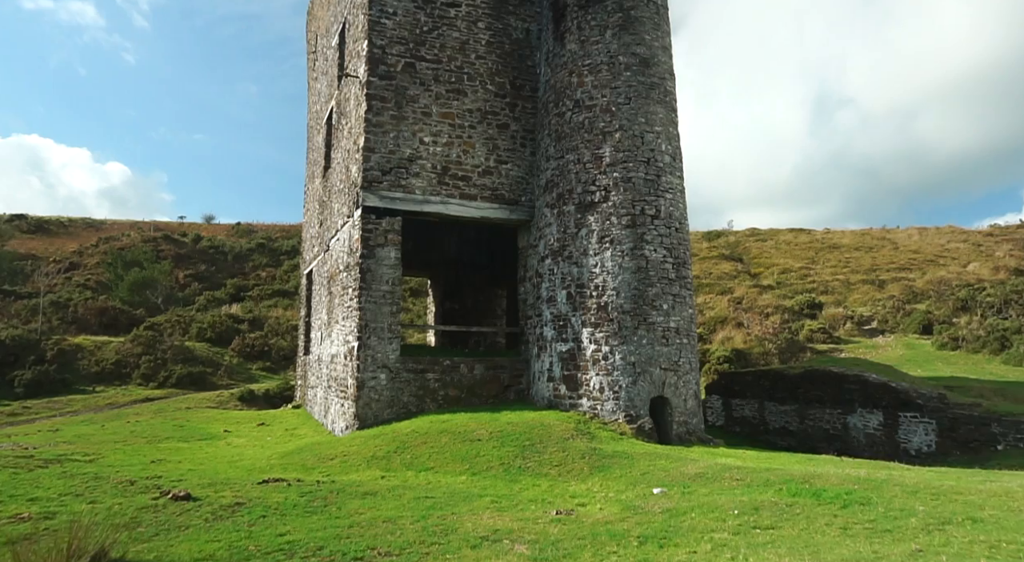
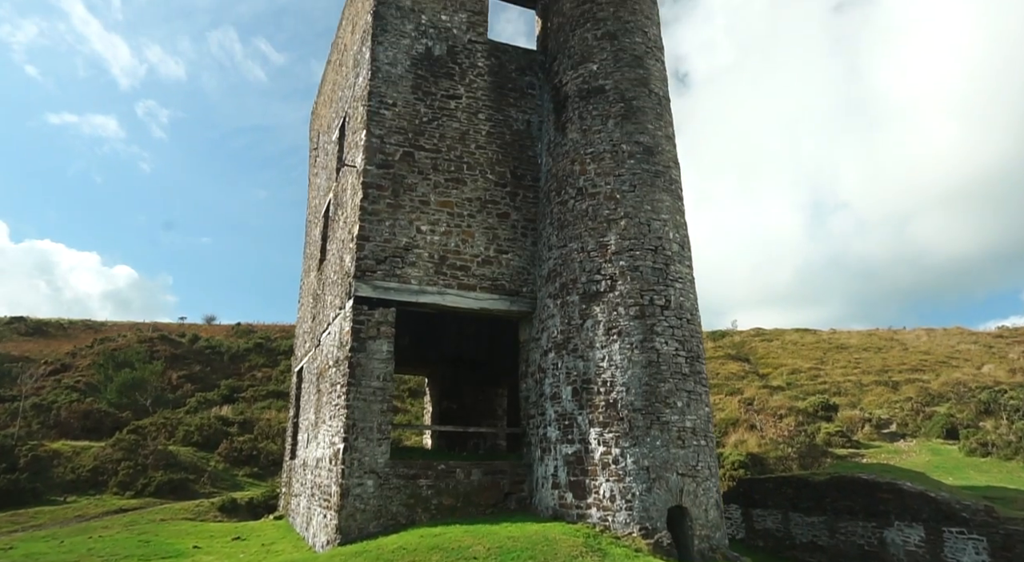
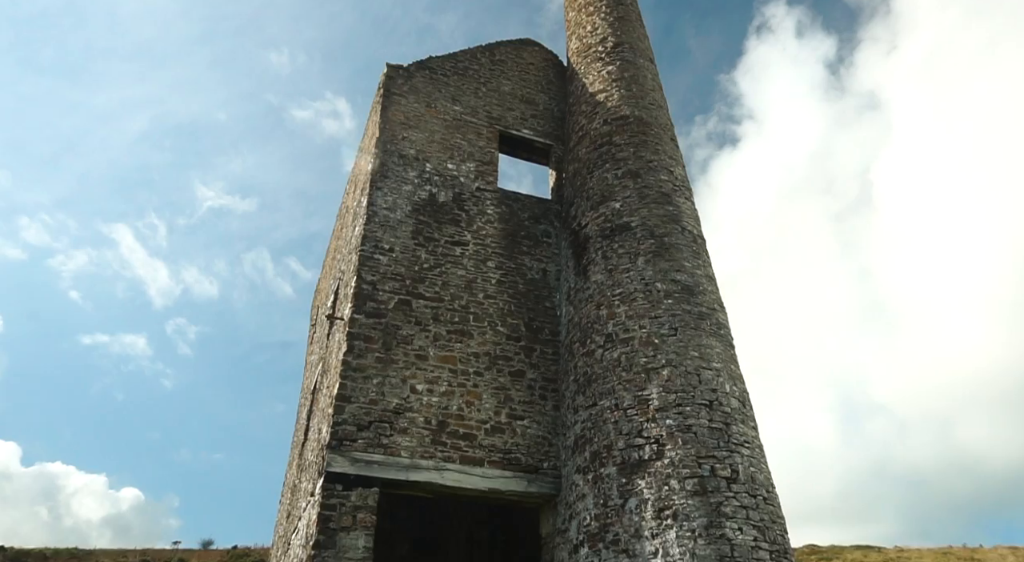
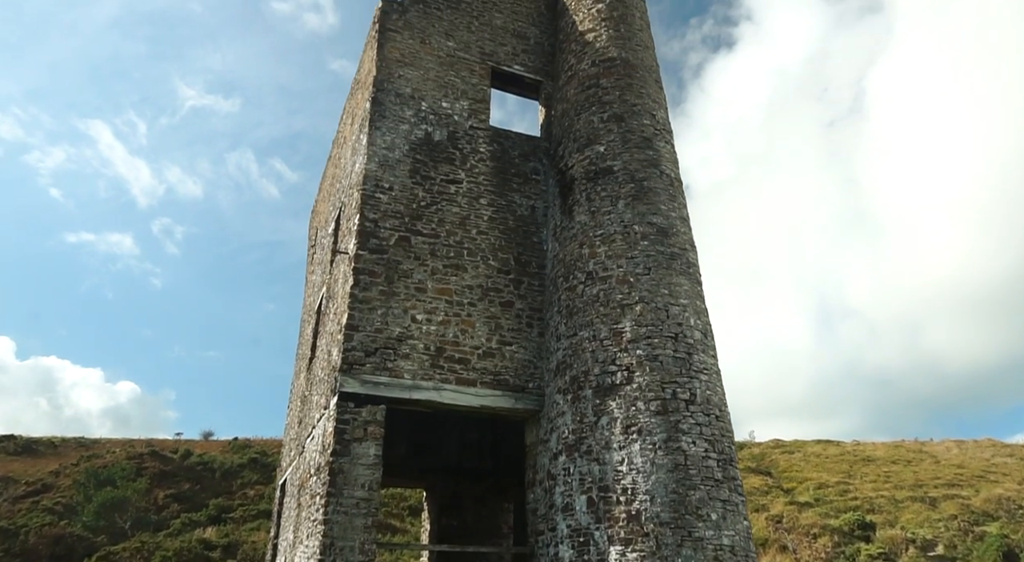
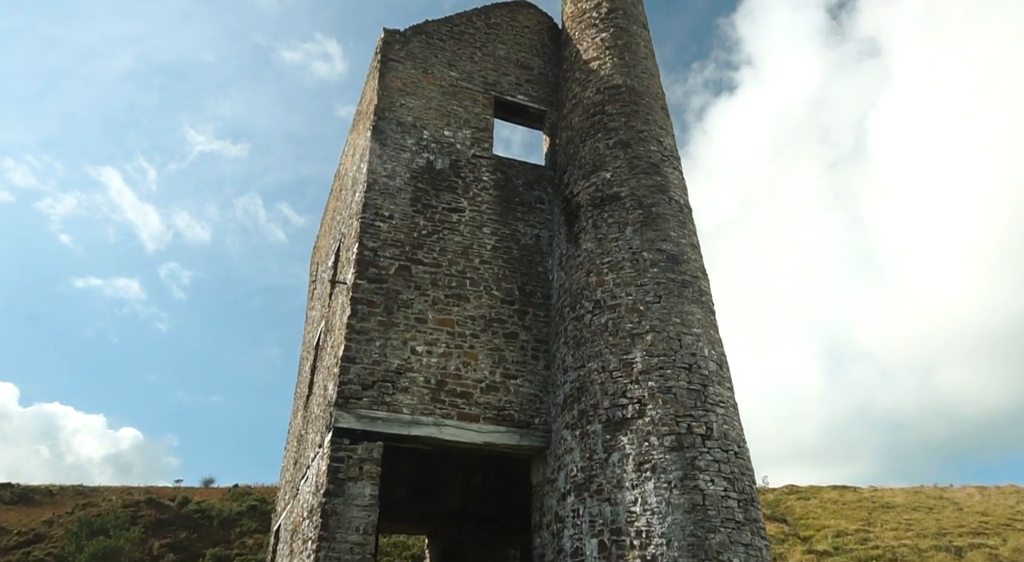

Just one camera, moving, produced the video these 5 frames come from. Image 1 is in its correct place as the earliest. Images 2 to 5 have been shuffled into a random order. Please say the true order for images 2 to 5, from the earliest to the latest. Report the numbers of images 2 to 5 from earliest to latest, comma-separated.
2, 4, 5, 3
